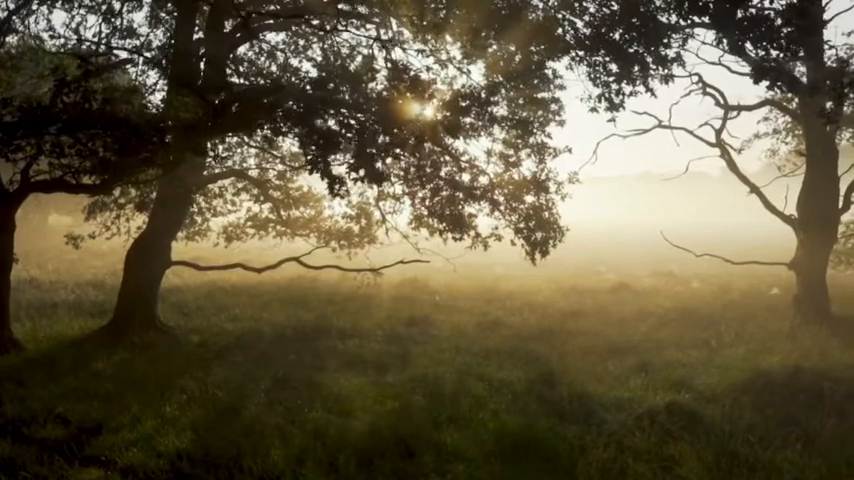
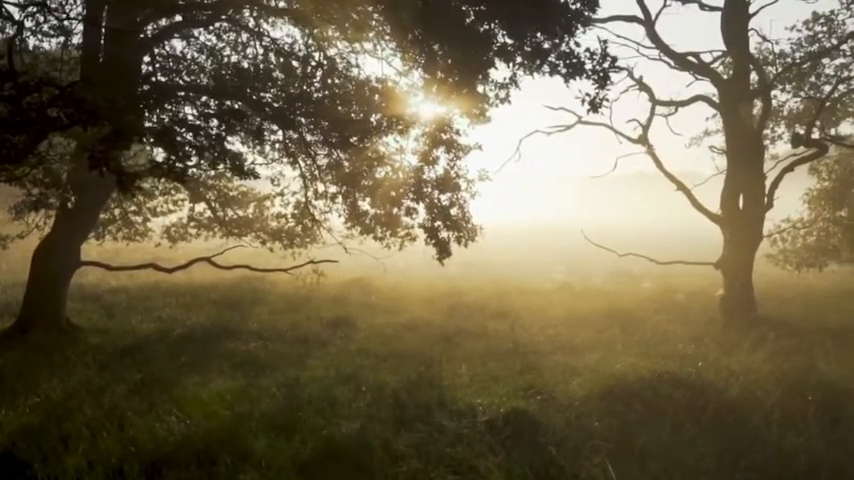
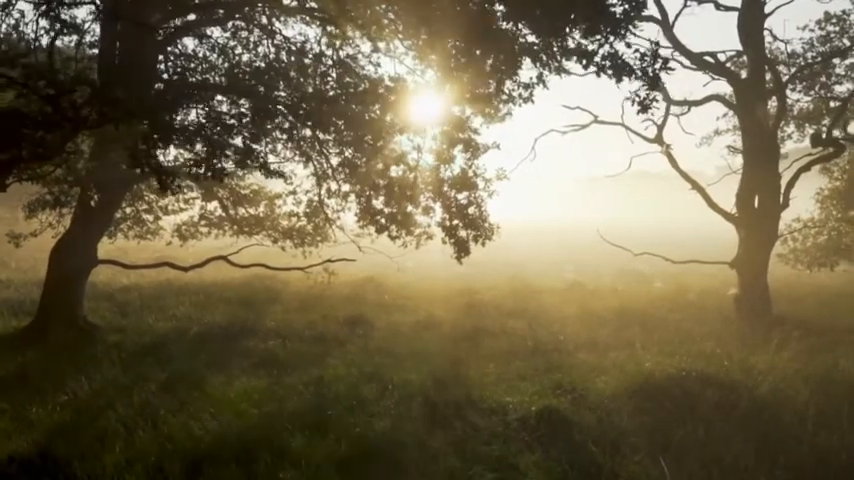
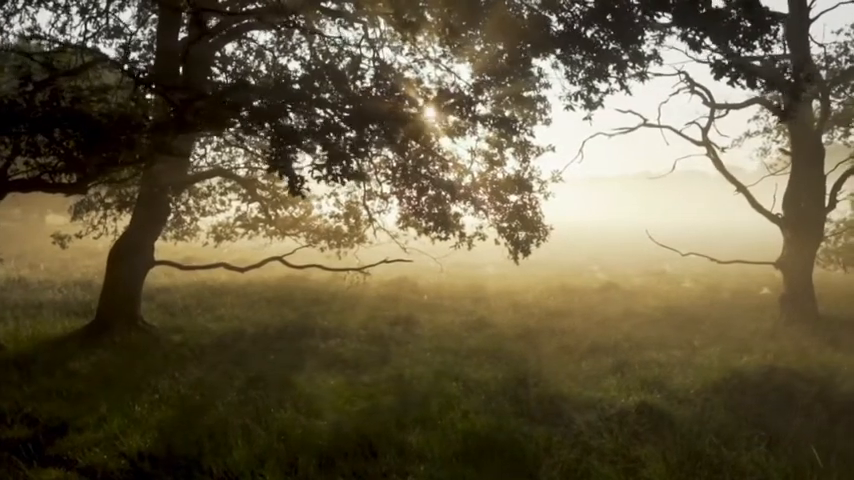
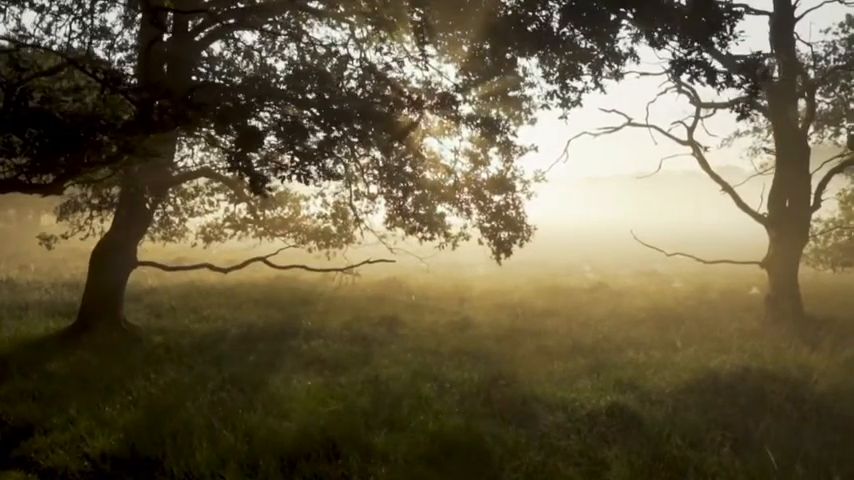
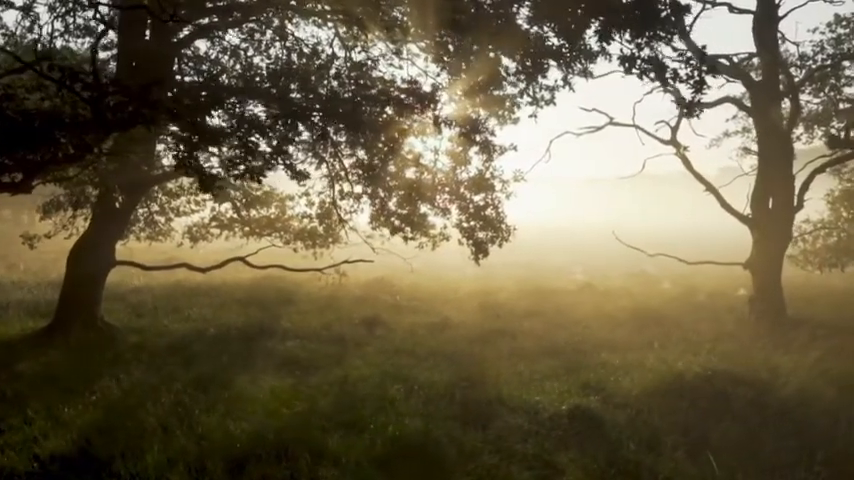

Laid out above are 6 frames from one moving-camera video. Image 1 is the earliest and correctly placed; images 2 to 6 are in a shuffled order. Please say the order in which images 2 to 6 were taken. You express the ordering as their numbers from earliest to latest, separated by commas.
4, 5, 6, 3, 2
